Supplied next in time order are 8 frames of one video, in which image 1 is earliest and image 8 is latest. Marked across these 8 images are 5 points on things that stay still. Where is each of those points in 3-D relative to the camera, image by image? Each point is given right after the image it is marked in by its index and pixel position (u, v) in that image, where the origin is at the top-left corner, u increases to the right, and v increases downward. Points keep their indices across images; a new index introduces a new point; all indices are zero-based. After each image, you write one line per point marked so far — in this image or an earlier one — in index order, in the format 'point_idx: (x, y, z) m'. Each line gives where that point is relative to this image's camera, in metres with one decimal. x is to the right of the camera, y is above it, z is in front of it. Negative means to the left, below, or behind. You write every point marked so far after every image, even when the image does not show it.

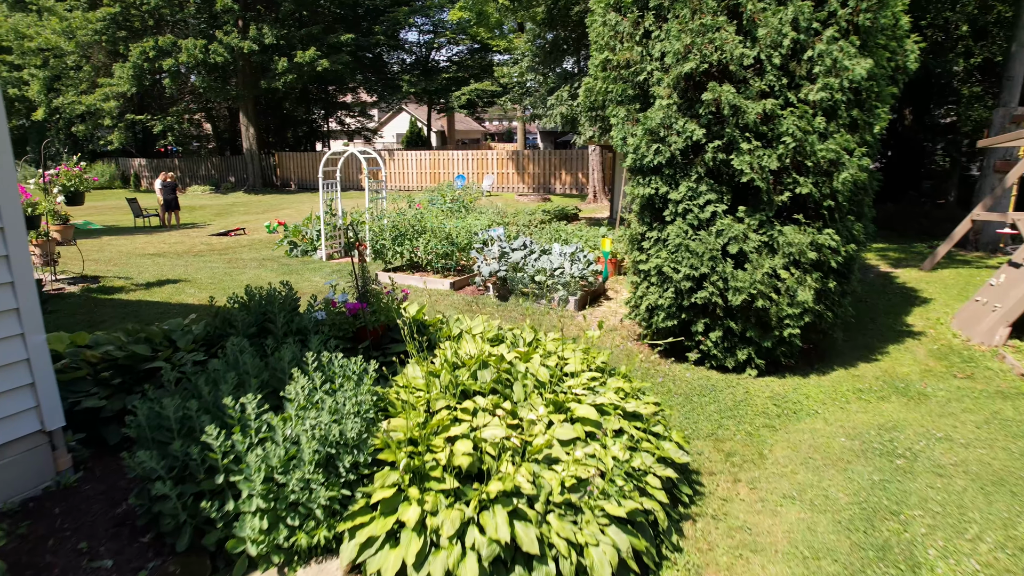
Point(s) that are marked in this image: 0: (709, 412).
0: (+1.3, -0.8, +4.6) m
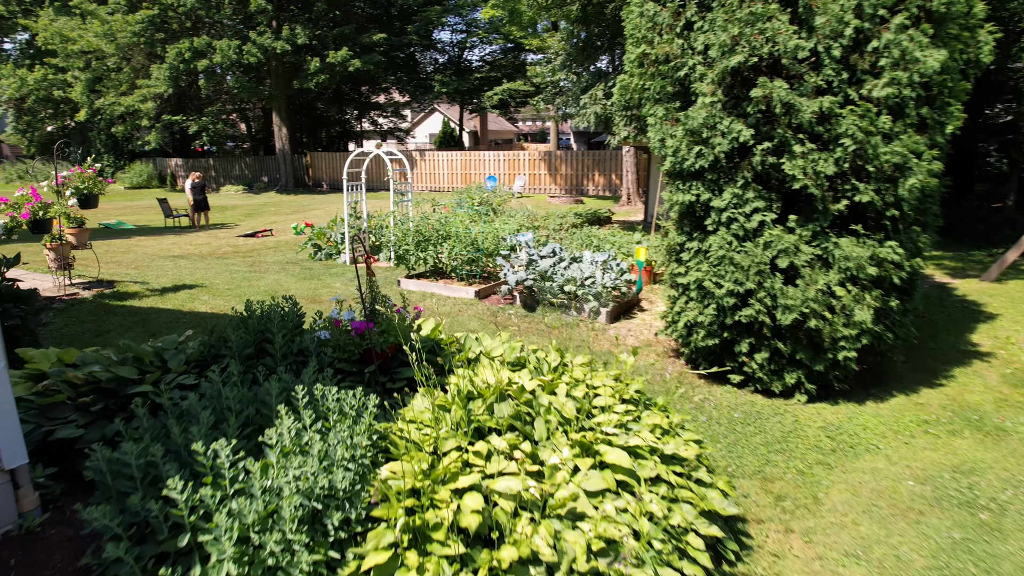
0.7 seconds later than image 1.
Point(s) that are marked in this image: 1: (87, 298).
0: (+1.5, -0.9, +4.1) m
1: (-4.3, -0.1, +6.9) m
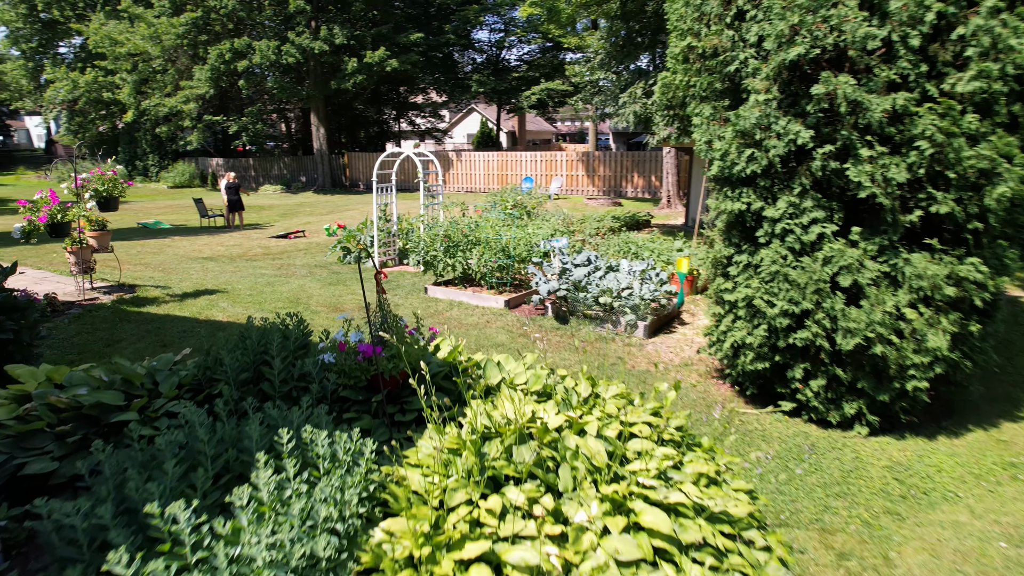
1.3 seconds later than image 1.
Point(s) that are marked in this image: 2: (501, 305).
0: (+1.6, -1.1, +3.6) m
1: (-4.0, -0.1, +6.7) m
2: (-0.1, -0.2, +7.2) m
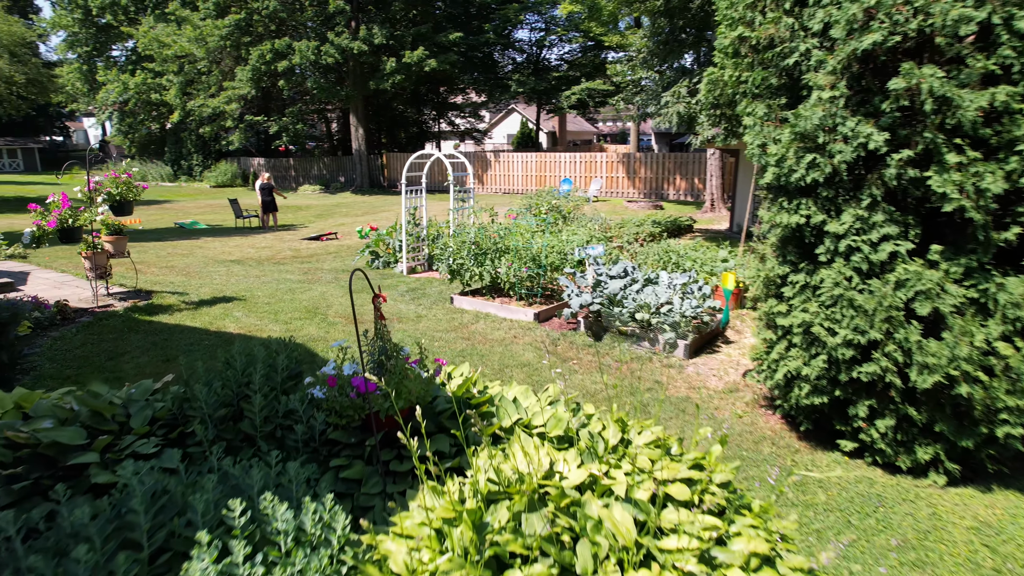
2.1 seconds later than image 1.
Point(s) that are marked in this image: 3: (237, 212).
0: (+1.7, -1.2, +3.1) m
1: (-3.7, -0.2, +6.4) m
2: (+0.2, -0.3, +6.7) m
3: (-6.7, +1.8, +16.8) m
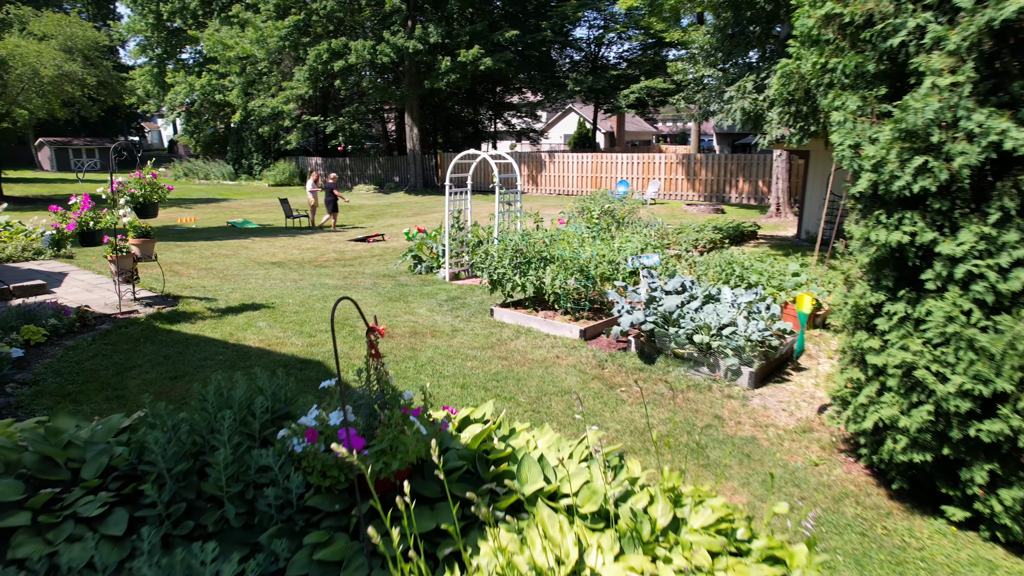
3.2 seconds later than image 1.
0: (+1.7, -1.3, +2.4) m
1: (-3.3, -0.3, +6.1) m
2: (+0.6, -0.4, +6.1) m
3: (-5.4, +1.8, +16.8) m
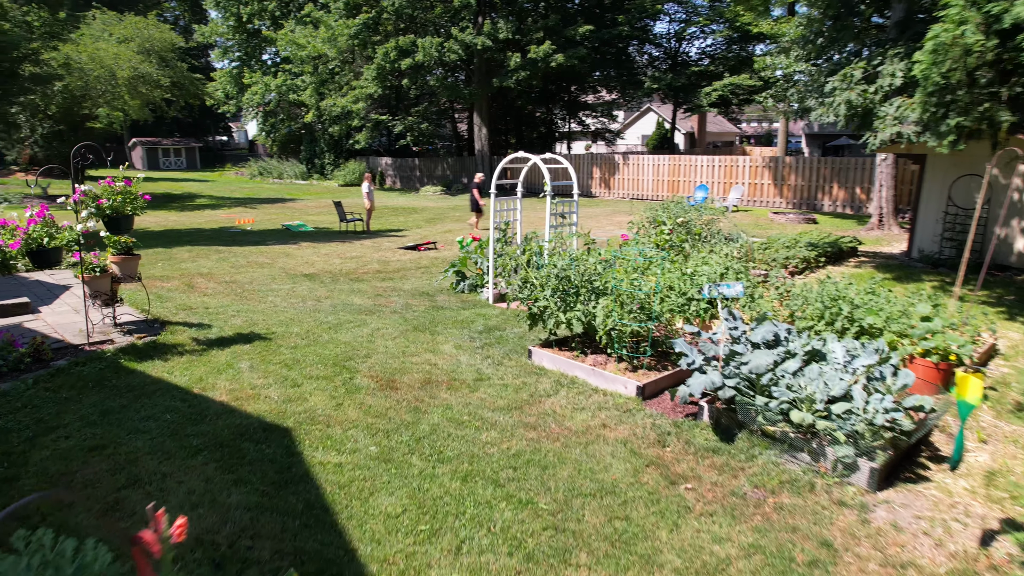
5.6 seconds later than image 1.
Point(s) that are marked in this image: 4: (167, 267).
0: (+1.6, -1.7, +0.9) m
1: (-3.0, -0.5, +5.2) m
2: (+0.8, -0.7, +4.8) m
3: (-4.0, +1.7, +16.0) m
4: (-4.8, +0.3, +9.6) m
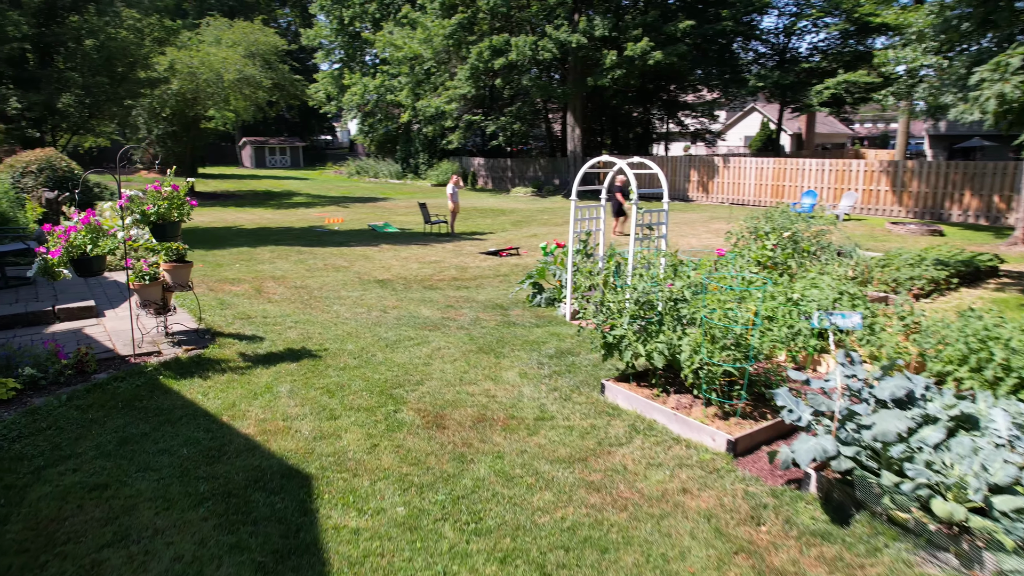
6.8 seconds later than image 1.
0: (+1.4, -1.9, +0.1) m
1: (-2.6, -0.5, +4.9) m
2: (+1.2, -0.9, +4.0) m
3: (-2.0, +1.6, +15.7) m
4: (-3.7, +0.3, +9.5) m
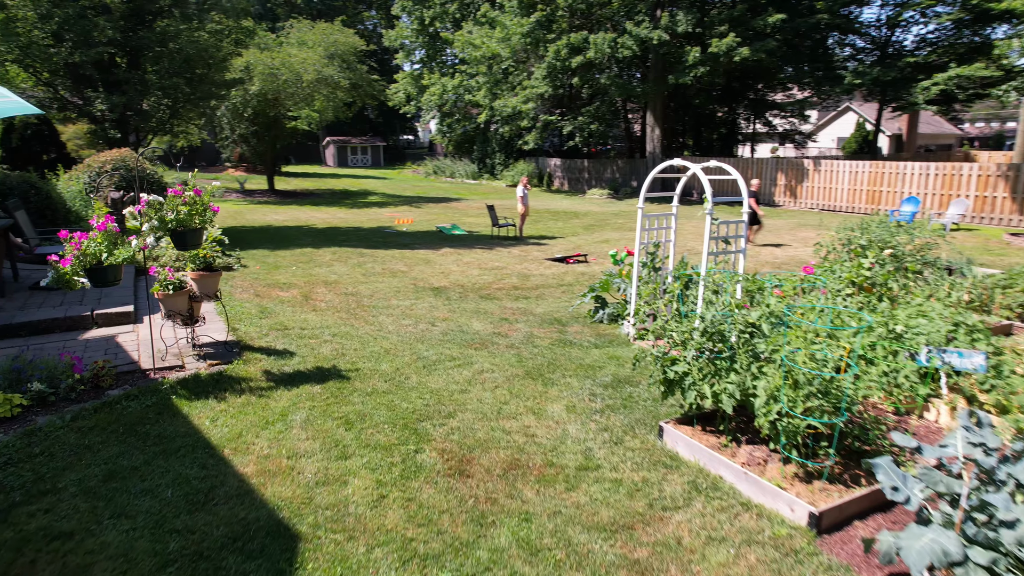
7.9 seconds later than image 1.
0: (+1.1, -2.0, -0.7) m
1: (-2.3, -0.6, +4.6) m
2: (+1.4, -1.1, +3.2) m
3: (-0.4, +1.5, +15.2) m
4: (-2.9, +0.2, +9.3) m
